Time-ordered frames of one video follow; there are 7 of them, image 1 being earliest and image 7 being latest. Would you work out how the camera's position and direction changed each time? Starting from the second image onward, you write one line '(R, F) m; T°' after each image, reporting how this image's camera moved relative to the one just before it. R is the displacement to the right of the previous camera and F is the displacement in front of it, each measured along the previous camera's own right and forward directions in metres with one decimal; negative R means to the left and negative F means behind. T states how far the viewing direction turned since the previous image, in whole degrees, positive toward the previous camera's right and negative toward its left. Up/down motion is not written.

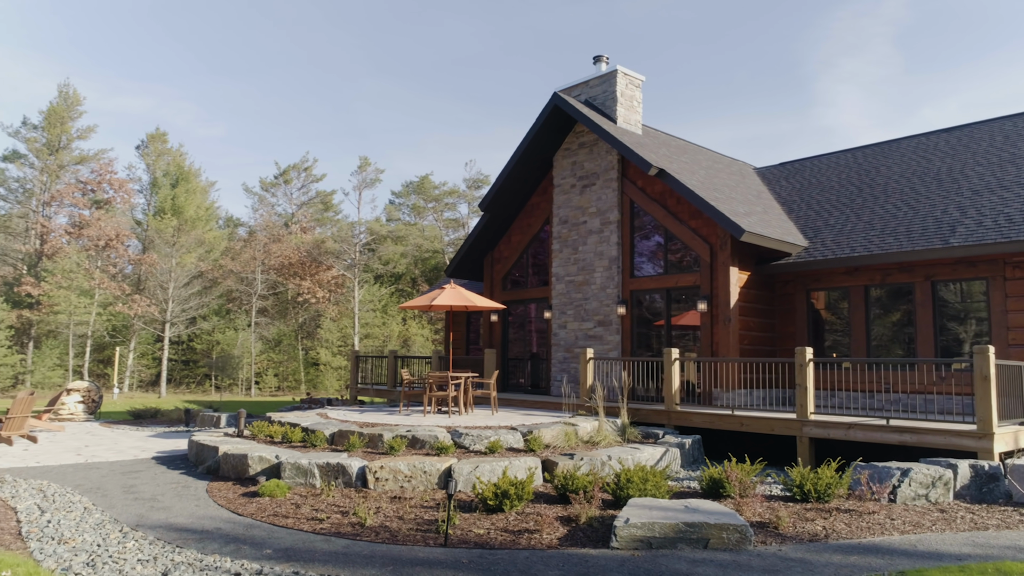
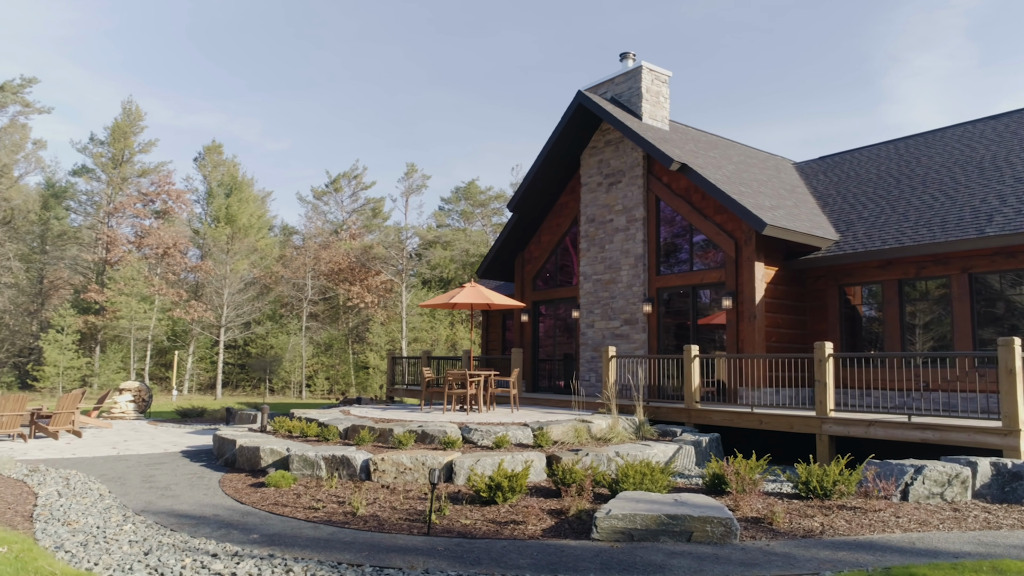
(+0.8, 0.0) m; -5°
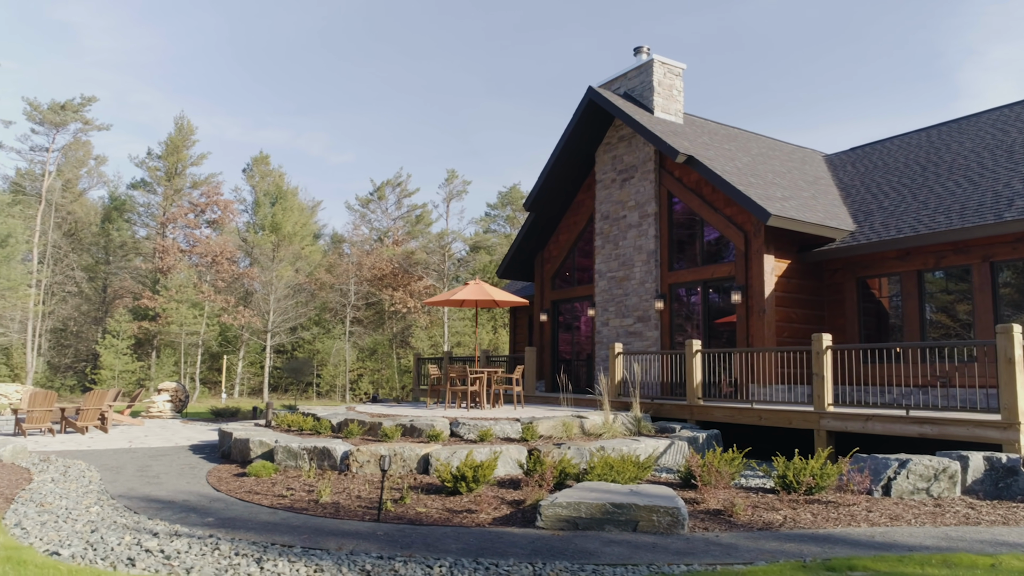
(+1.1, +0.1) m; -5°
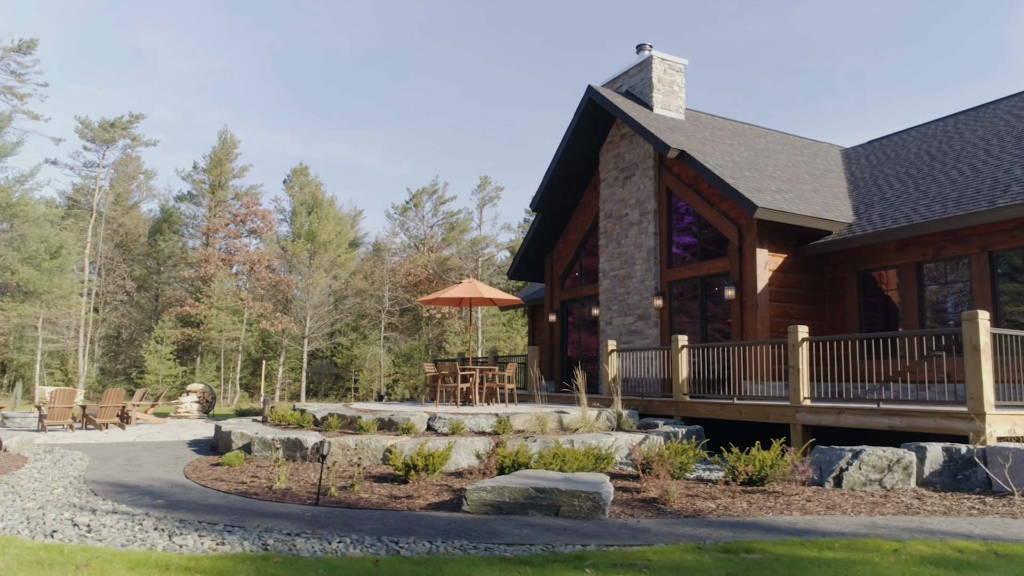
(+1.2, 0.0) m; -4°
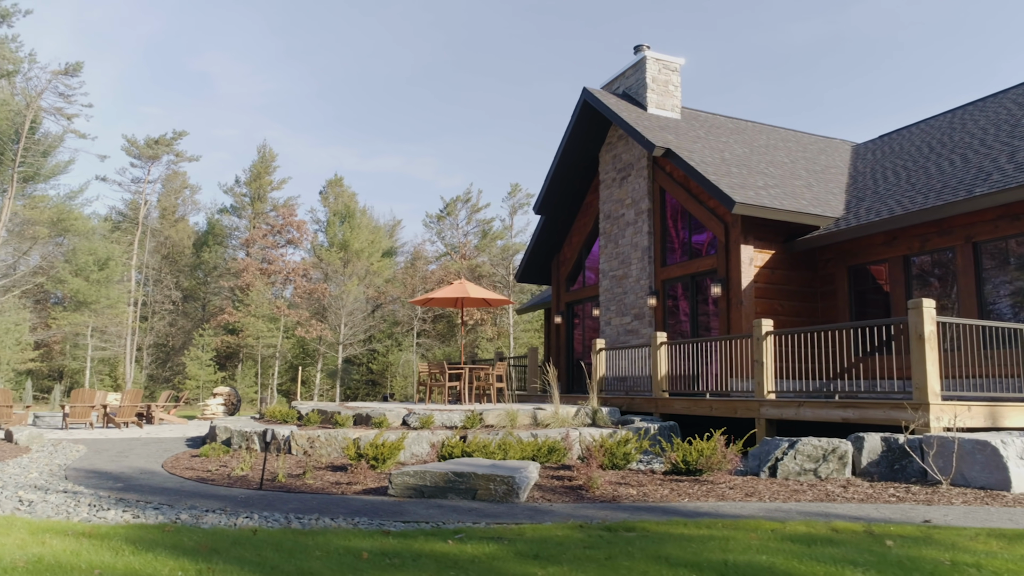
(+1.2, -0.2) m; -4°
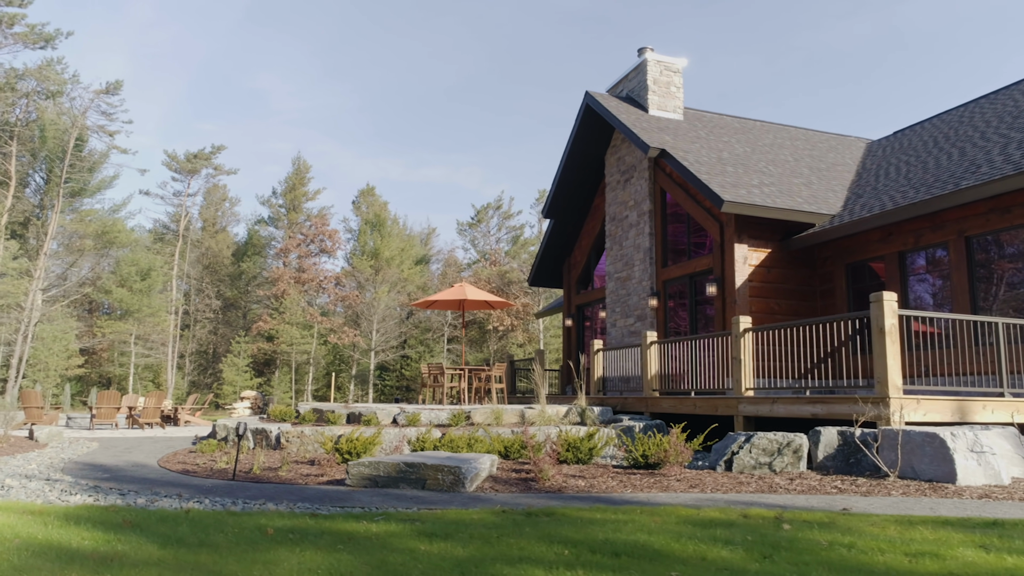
(+0.9, -0.2) m; -4°
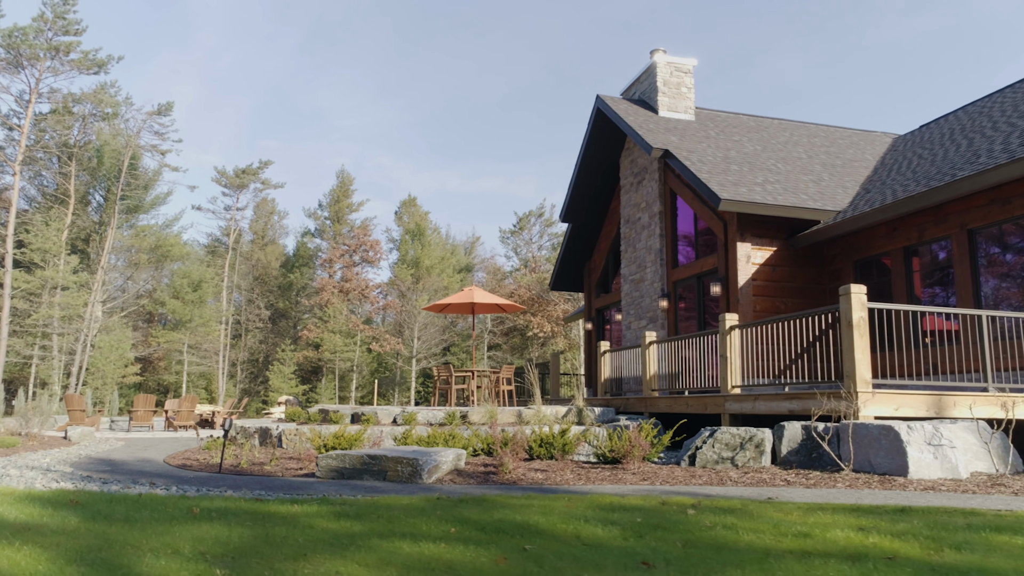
(+1.0, -0.1) m; -5°
